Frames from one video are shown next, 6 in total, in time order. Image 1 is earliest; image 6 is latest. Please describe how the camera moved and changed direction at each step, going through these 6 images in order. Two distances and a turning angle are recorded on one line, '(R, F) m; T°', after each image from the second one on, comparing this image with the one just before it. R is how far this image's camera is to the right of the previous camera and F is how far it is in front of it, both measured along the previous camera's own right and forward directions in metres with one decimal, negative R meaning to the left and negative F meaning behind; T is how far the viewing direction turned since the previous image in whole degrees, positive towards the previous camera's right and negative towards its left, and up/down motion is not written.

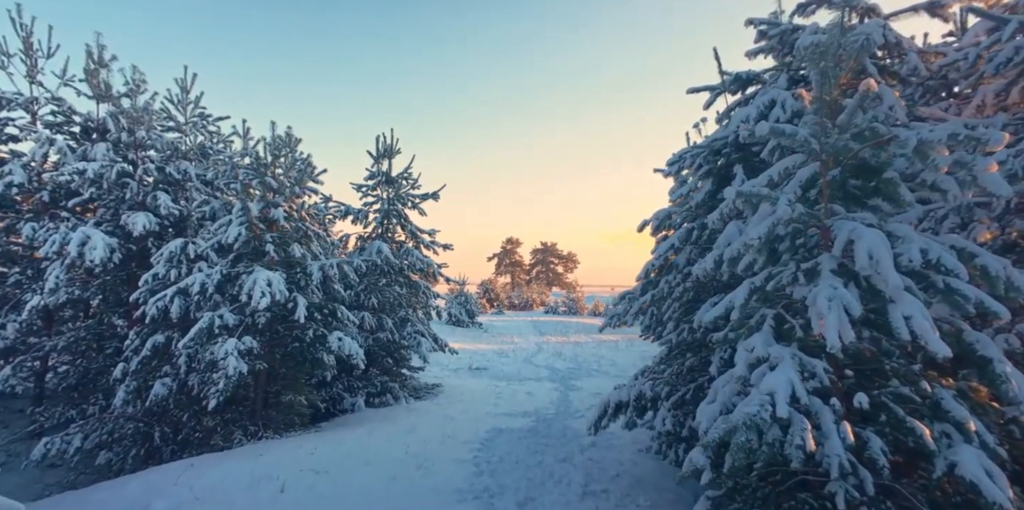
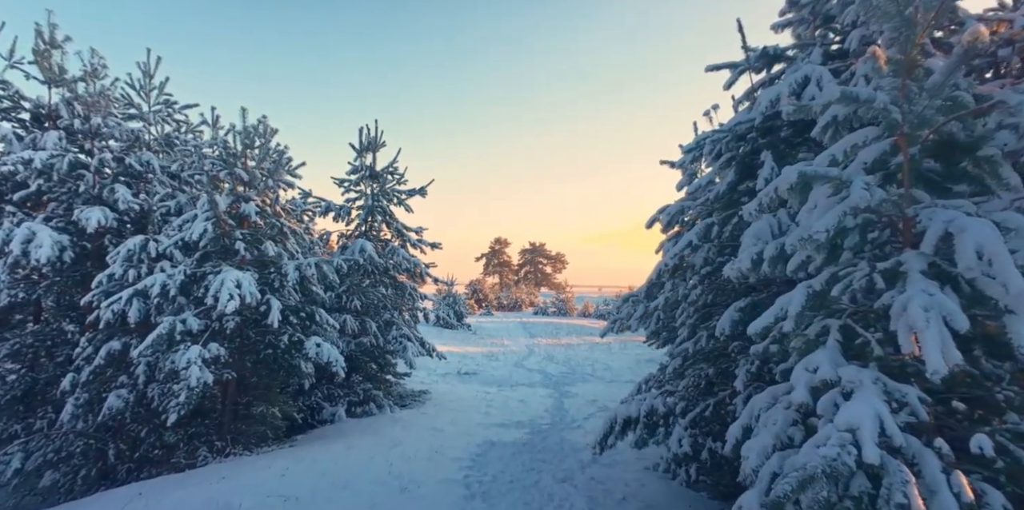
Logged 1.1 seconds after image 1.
(-0.1, +0.8) m; +1°
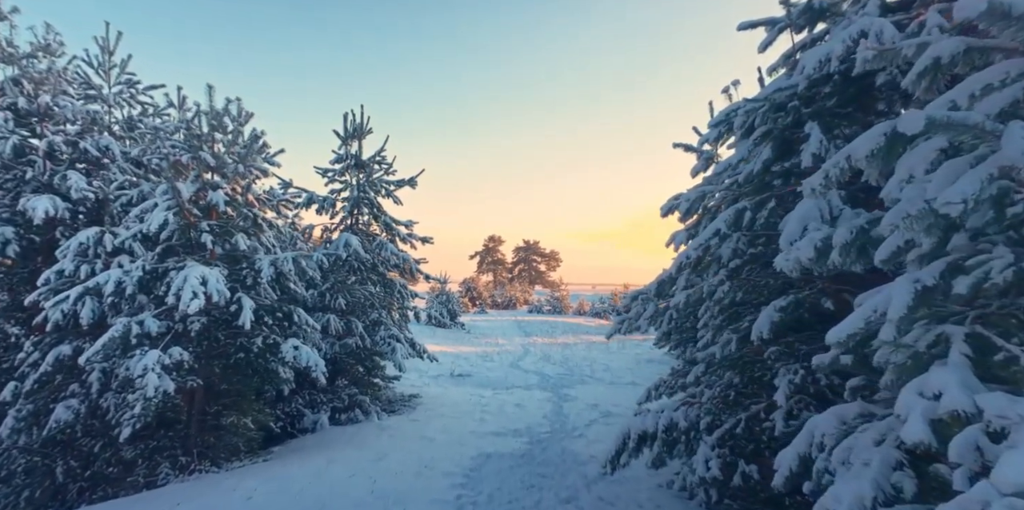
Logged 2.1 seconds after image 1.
(-0.1, +0.9) m; +1°
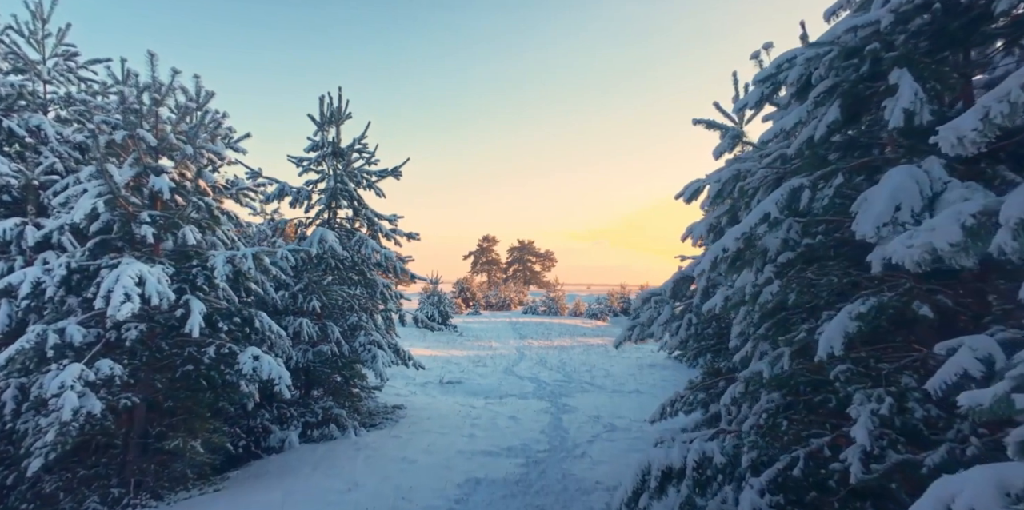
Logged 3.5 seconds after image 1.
(0.0, +1.2) m; +1°
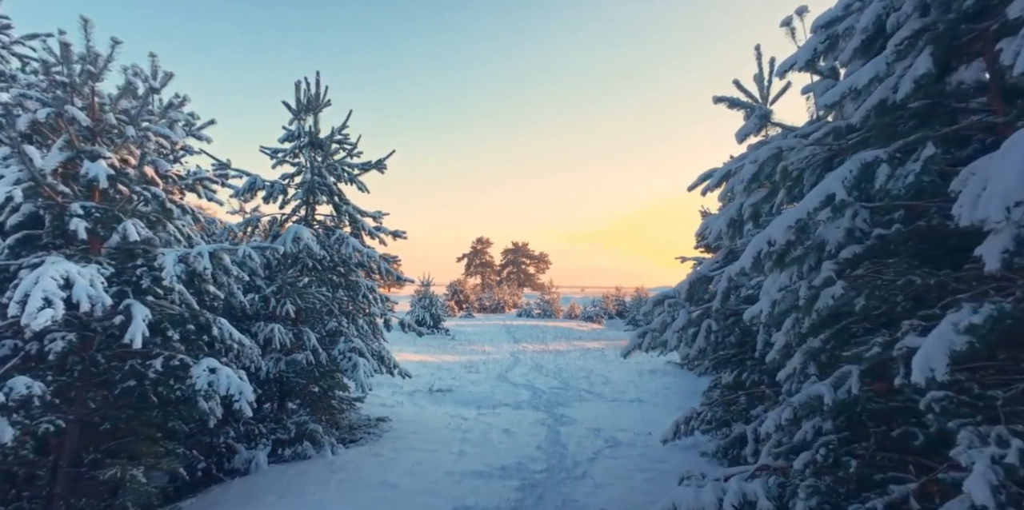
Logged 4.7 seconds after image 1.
(0.0, +1.0) m; +1°
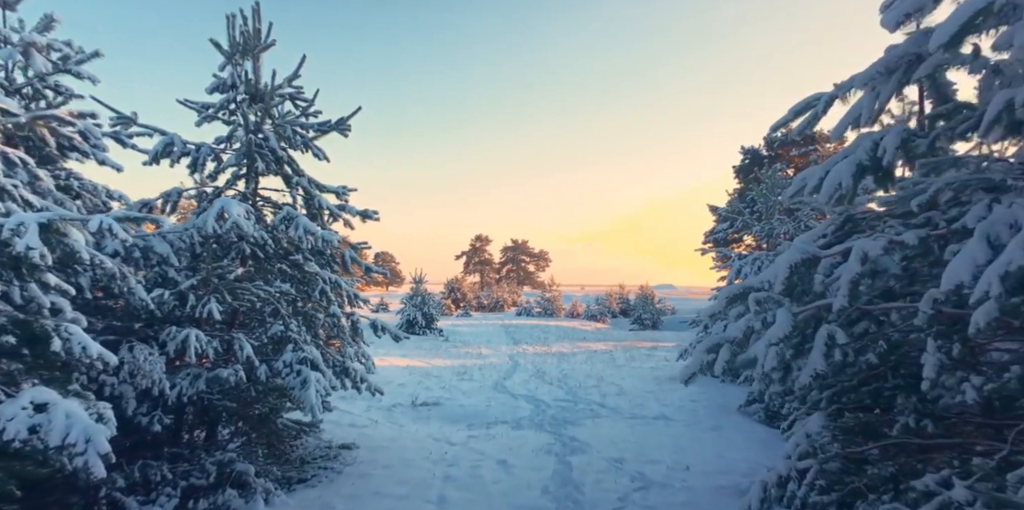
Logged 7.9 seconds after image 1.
(0.0, +2.5) m; 0°
